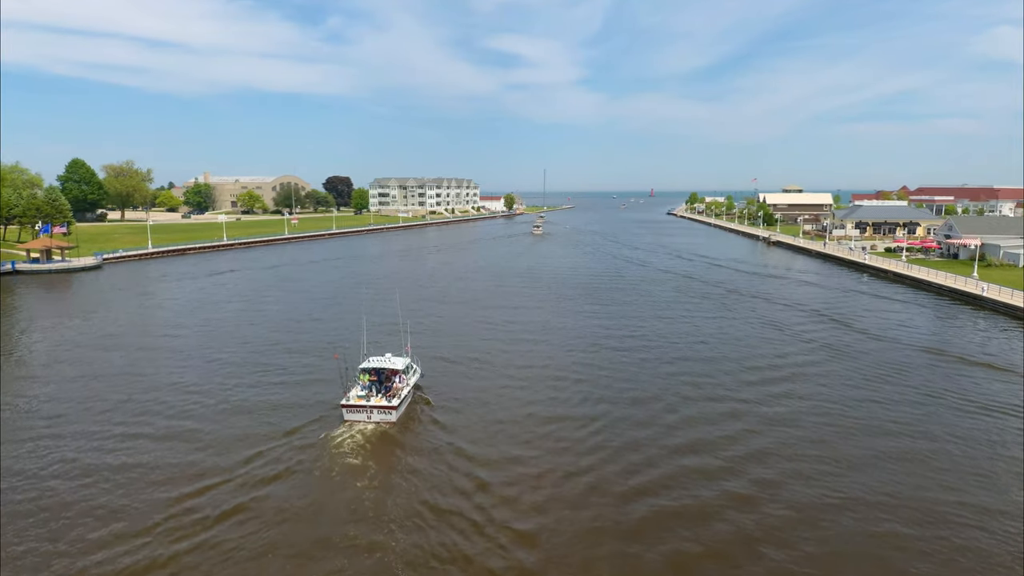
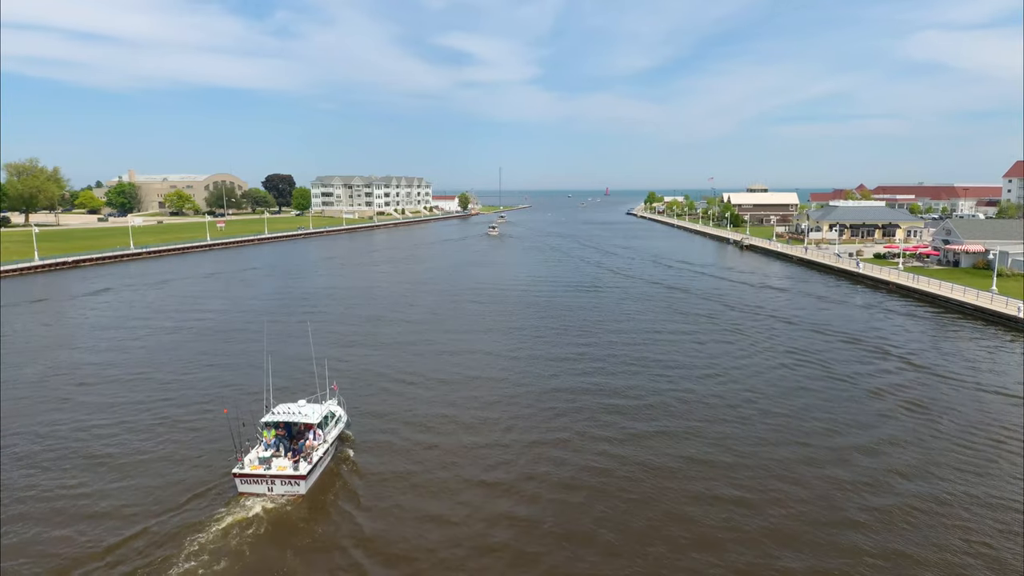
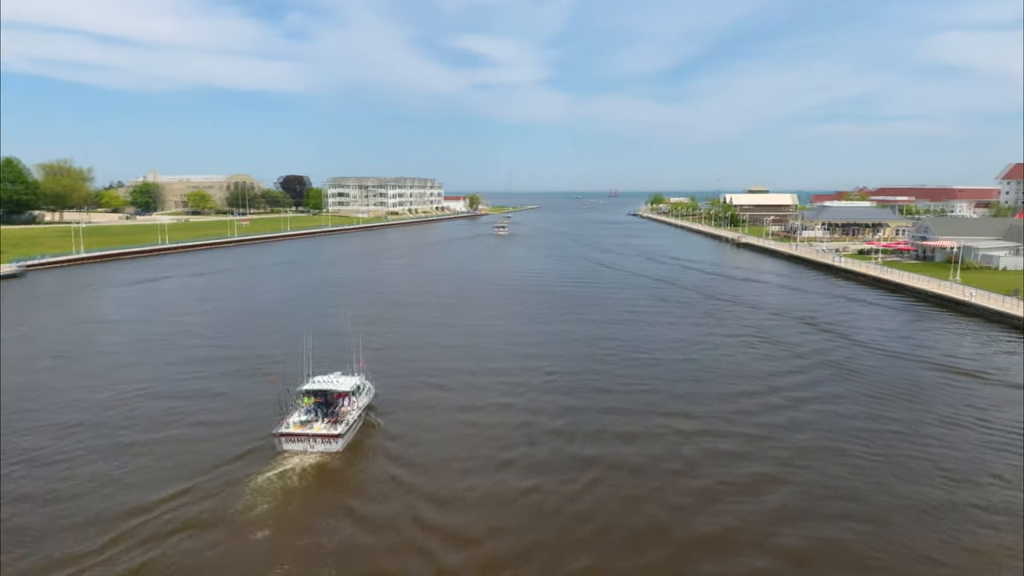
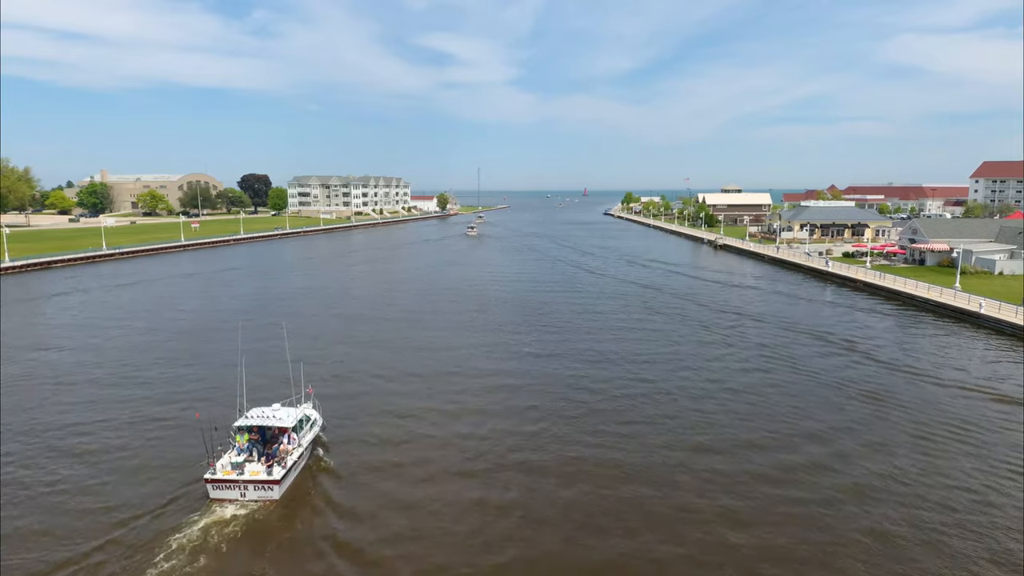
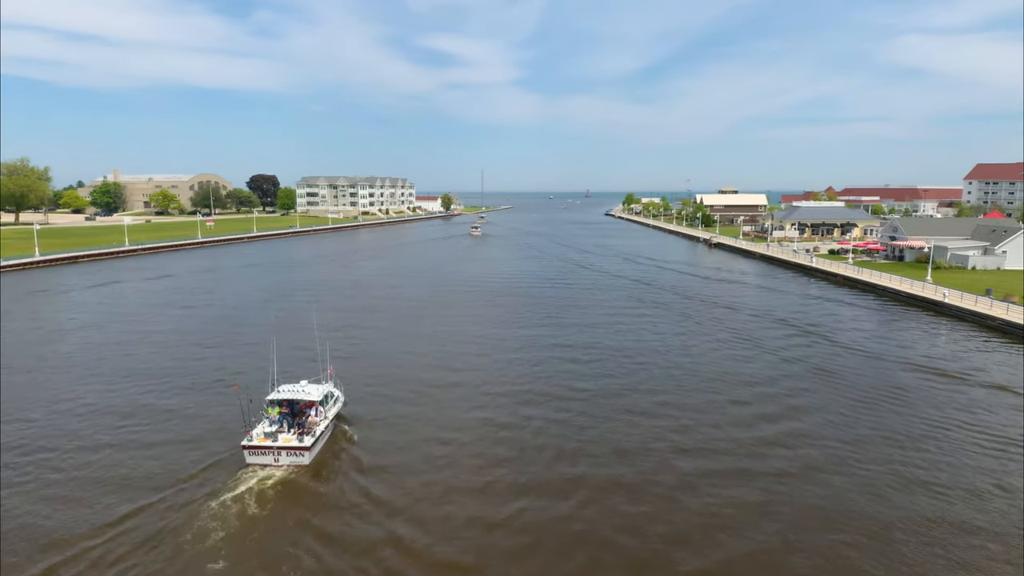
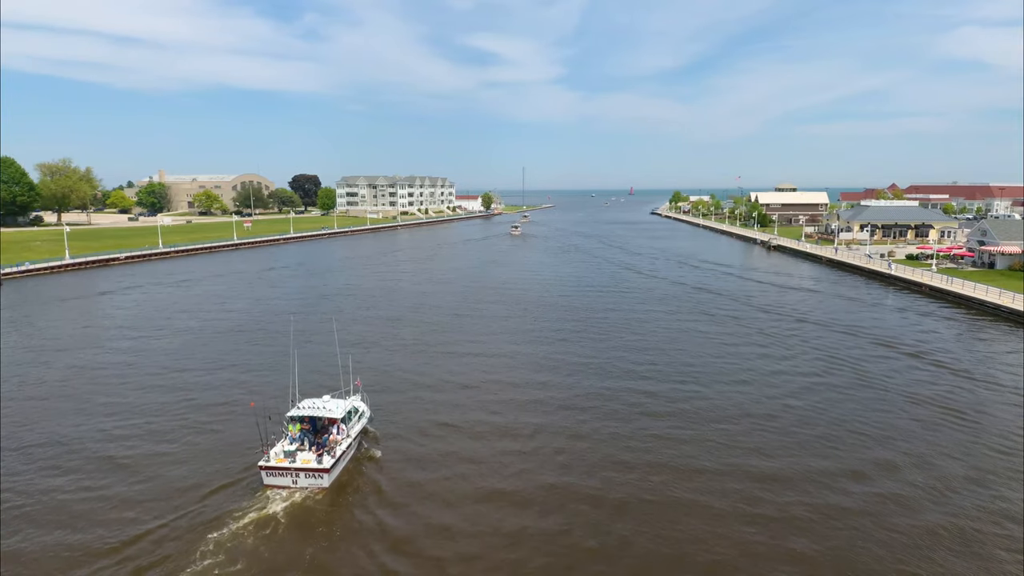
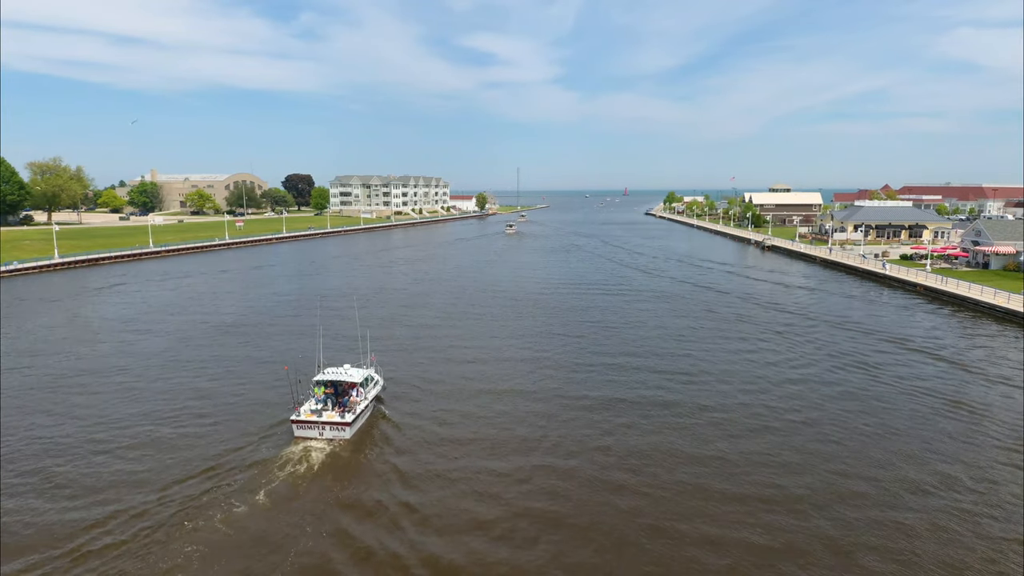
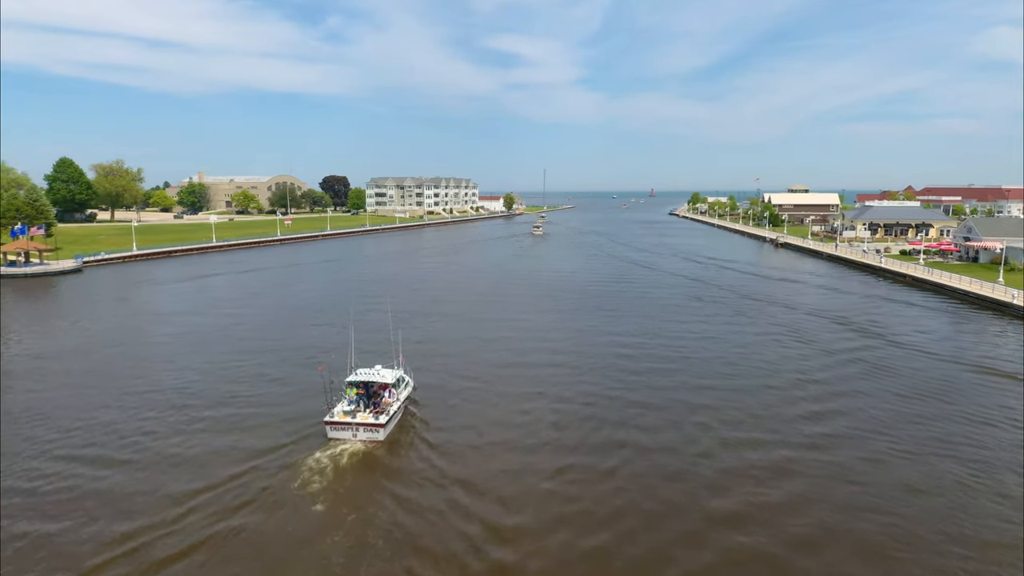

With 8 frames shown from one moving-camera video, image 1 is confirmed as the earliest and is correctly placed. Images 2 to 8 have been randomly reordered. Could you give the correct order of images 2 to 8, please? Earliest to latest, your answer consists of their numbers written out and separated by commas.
8, 3, 5, 4, 2, 6, 7
